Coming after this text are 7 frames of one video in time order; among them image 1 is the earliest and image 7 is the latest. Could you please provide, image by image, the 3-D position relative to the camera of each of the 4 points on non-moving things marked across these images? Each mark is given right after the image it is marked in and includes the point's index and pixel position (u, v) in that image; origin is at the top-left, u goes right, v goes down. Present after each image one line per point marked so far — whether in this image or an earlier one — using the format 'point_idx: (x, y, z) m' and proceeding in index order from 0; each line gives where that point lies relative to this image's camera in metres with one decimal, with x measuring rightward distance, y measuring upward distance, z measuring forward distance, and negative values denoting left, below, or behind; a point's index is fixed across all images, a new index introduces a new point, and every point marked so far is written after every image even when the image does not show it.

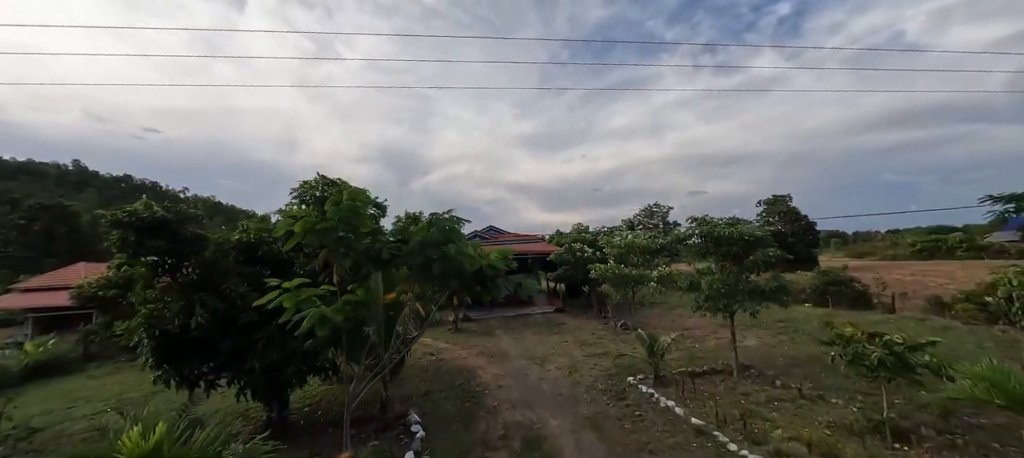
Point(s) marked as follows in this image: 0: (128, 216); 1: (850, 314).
0: (-5.6, +0.2, +5.8) m
1: (+12.0, -3.0, +14.0) m
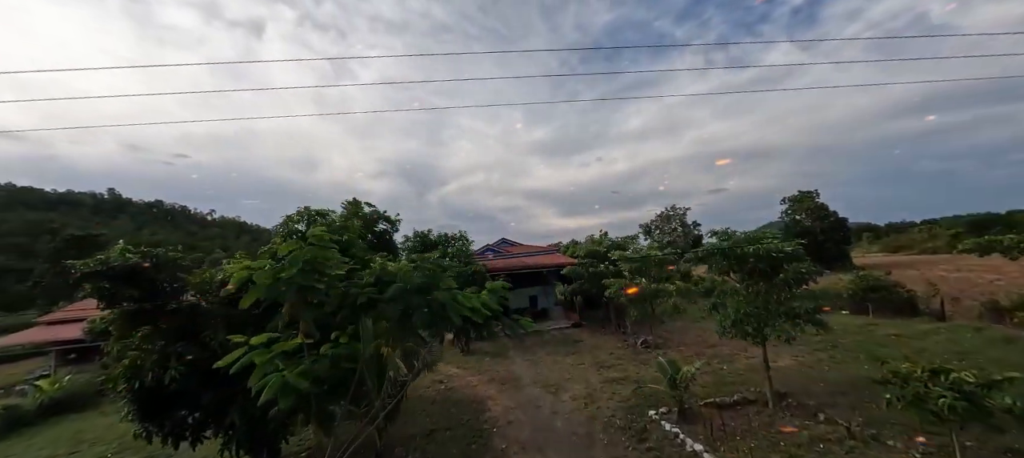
0: (-5.7, -0.5, +5.4) m
1: (+12.4, -3.1, +12.8) m
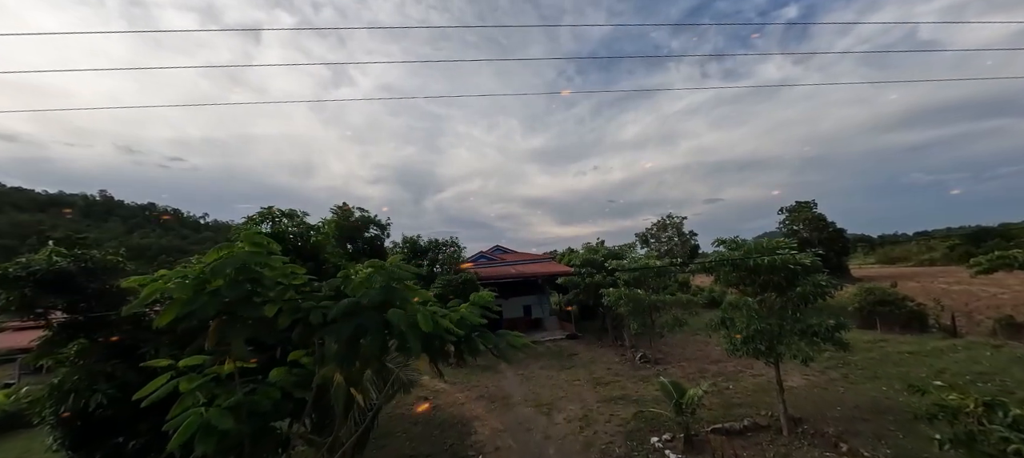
0: (-5.8, -0.5, +4.6) m
1: (+12.1, -3.4, +12.1) m
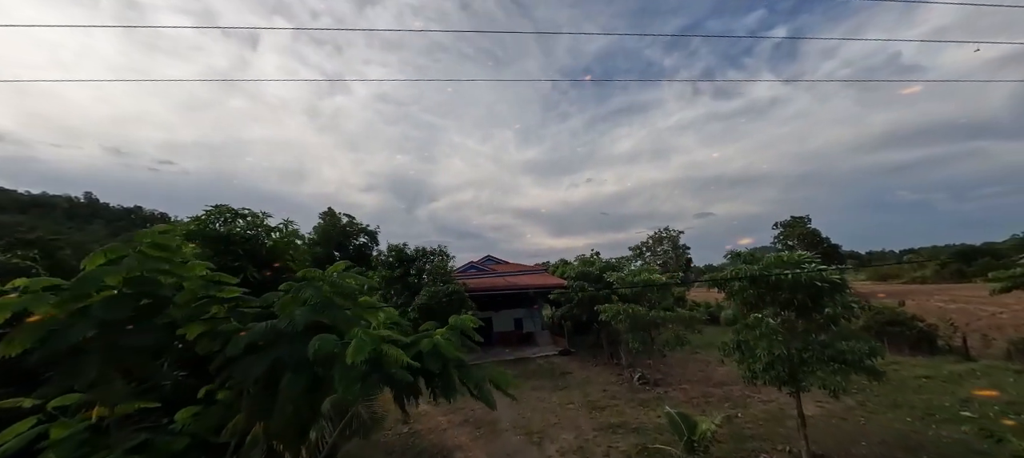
0: (-5.9, -0.4, +3.7) m
1: (+11.8, -3.9, +11.4) m
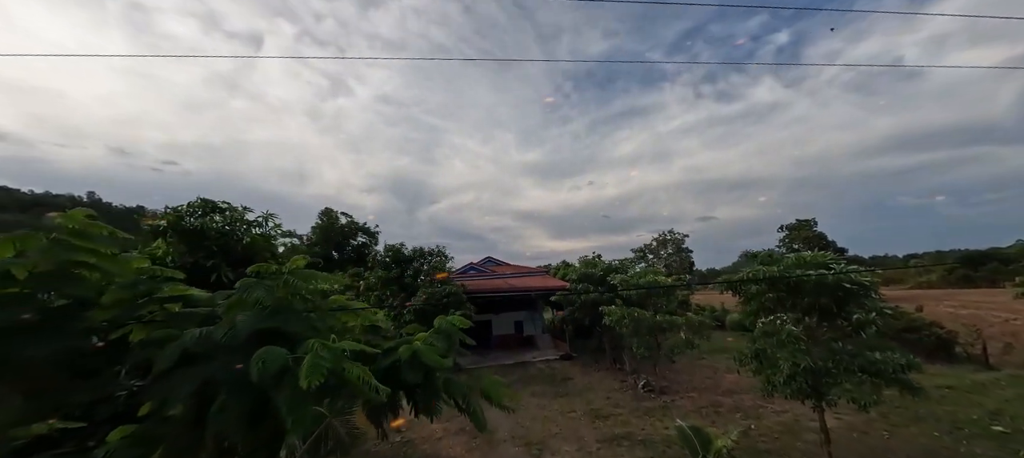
0: (-6.0, -0.3, +3.2) m
1: (+11.8, -3.9, +10.9) m
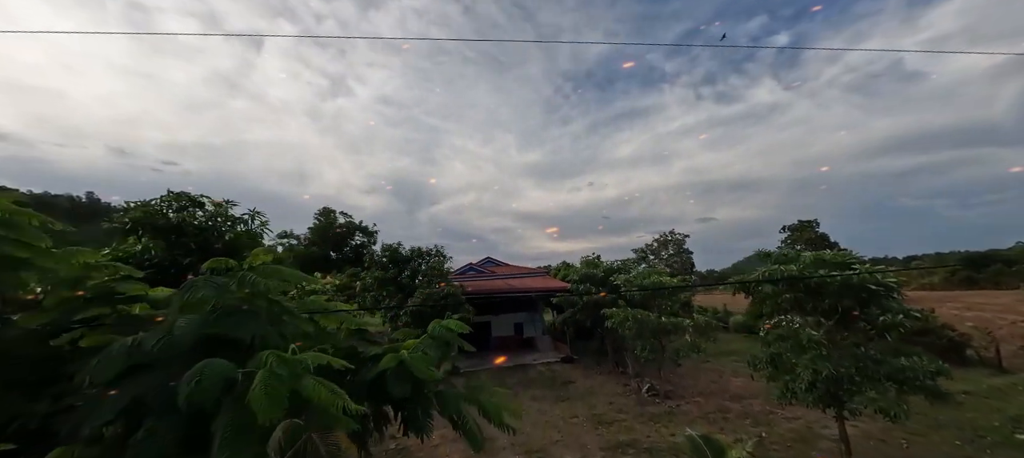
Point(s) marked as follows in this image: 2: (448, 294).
0: (-6.0, -0.2, +2.9) m
1: (+11.8, -3.9, +10.5) m
2: (-2.1, -2.2, +13.0) m
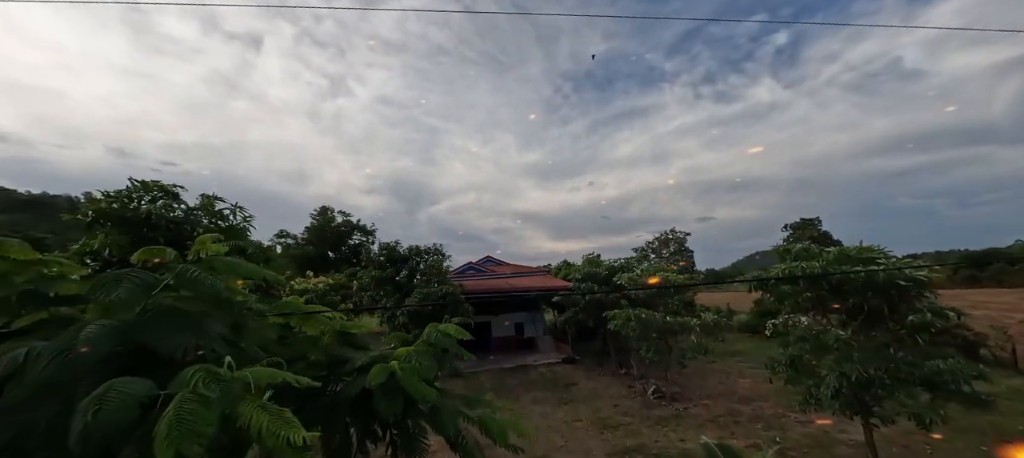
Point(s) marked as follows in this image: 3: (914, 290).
0: (-5.9, -0.2, +2.5) m
1: (+11.8, -3.8, +10.2) m
2: (-2.1, -2.1, +12.7) m
3: (+4.8, -0.7, +4.7) m
